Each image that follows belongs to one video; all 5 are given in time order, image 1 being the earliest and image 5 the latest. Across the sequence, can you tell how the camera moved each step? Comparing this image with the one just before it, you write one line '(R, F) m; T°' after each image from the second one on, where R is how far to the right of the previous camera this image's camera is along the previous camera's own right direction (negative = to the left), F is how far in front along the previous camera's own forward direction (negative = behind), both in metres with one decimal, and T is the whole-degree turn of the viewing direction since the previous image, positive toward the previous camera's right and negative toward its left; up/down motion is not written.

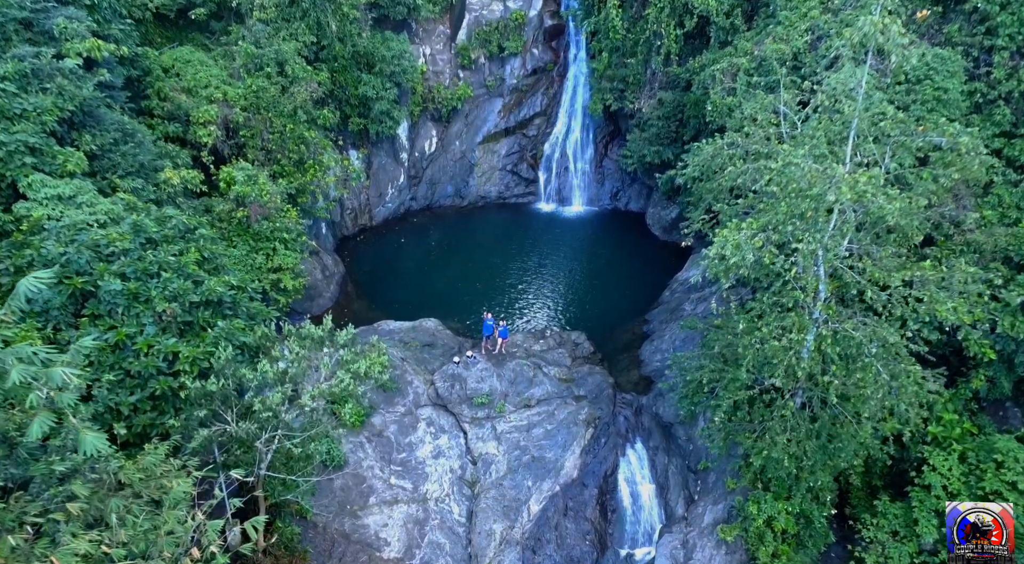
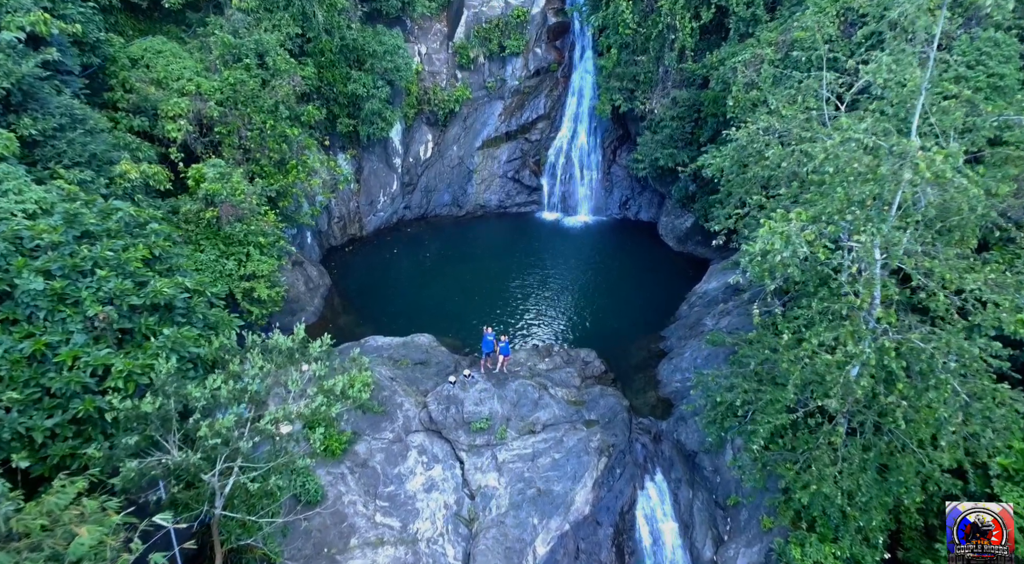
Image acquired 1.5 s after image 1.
(-0.1, +2.1) m; 0°
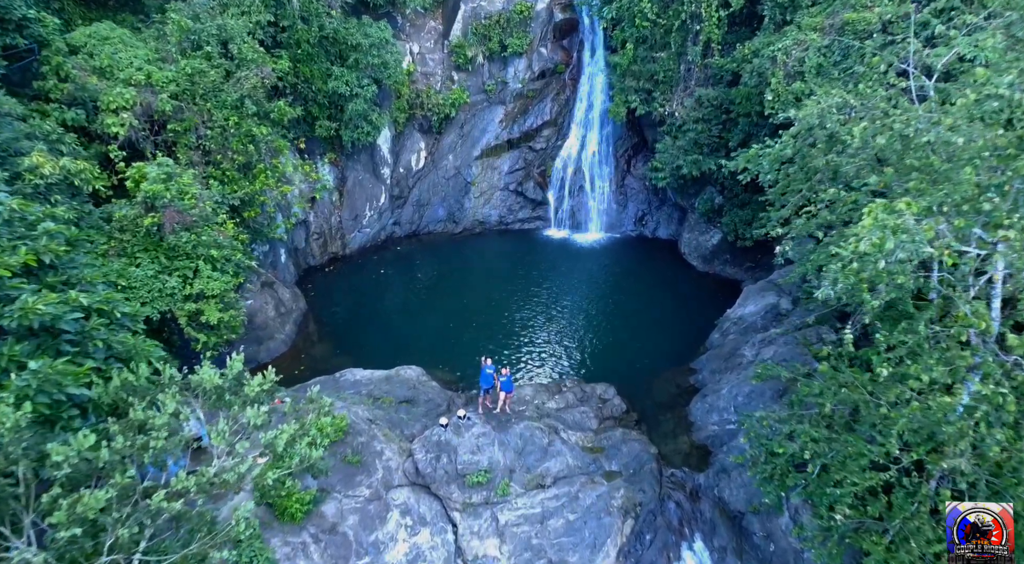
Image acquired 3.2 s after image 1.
(-0.1, +3.0) m; 0°
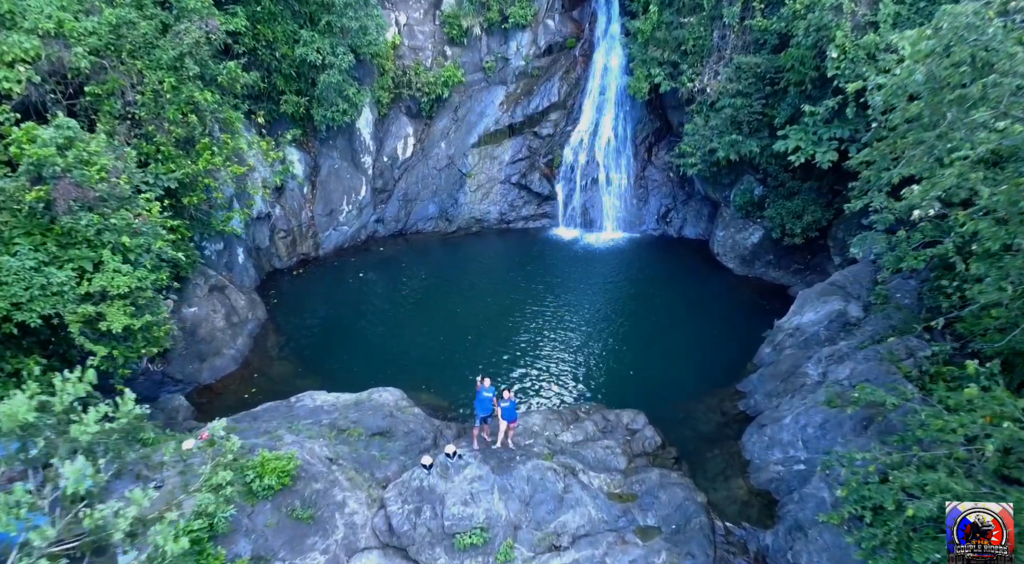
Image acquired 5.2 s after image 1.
(-0.1, +3.5) m; 0°
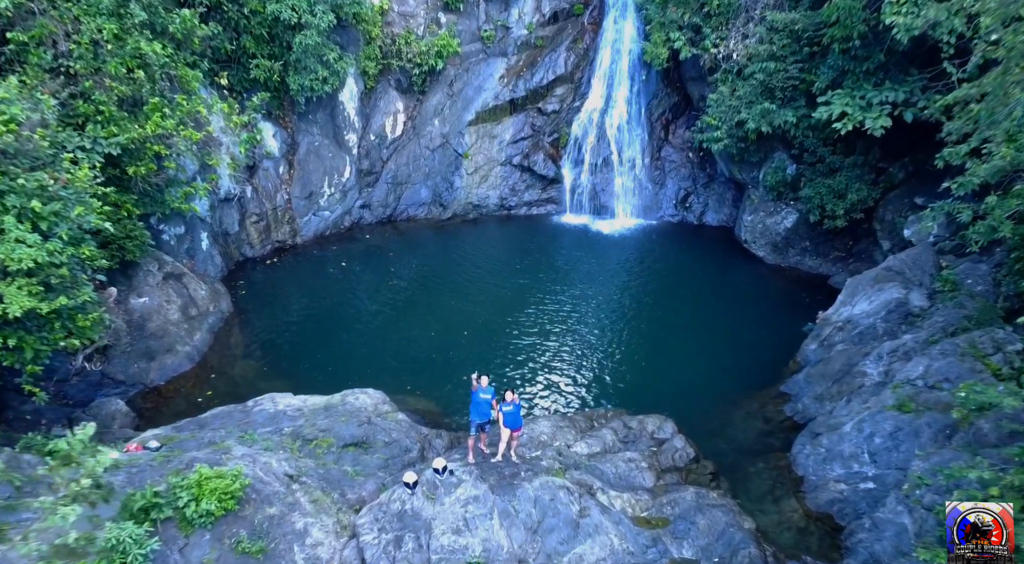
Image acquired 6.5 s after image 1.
(-0.1, +2.1) m; 0°
